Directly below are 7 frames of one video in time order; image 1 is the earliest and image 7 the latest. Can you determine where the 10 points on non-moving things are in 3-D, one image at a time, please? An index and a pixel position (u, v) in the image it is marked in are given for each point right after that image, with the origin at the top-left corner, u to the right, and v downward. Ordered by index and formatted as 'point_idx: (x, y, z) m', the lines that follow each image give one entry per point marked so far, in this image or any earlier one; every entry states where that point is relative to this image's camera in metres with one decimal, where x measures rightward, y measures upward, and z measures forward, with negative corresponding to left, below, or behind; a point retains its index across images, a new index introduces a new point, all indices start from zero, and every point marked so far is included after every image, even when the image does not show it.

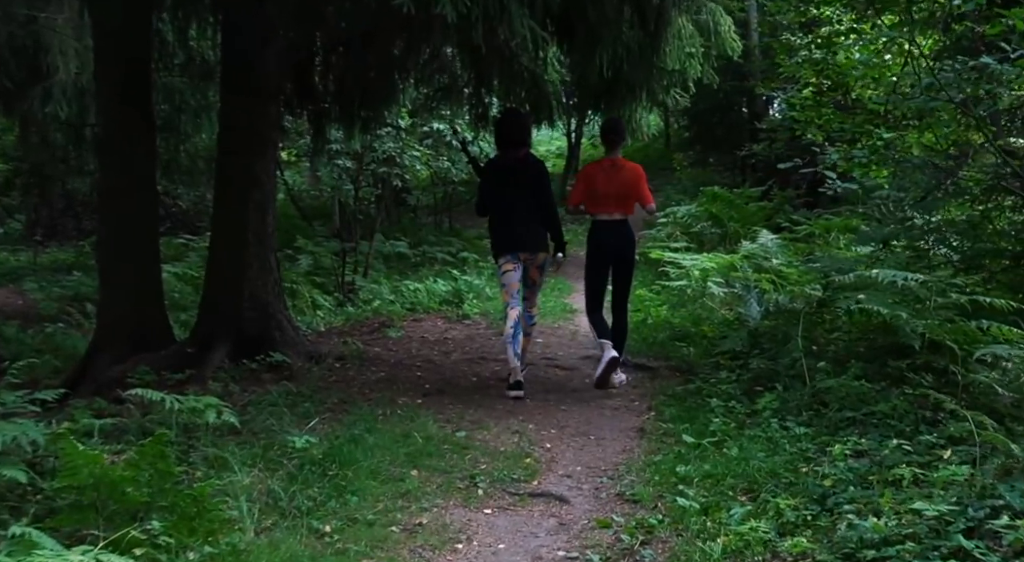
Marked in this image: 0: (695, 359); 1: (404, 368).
0: (+1.3, -0.6, +9.3) m
1: (-0.8, -0.6, +9.2) m
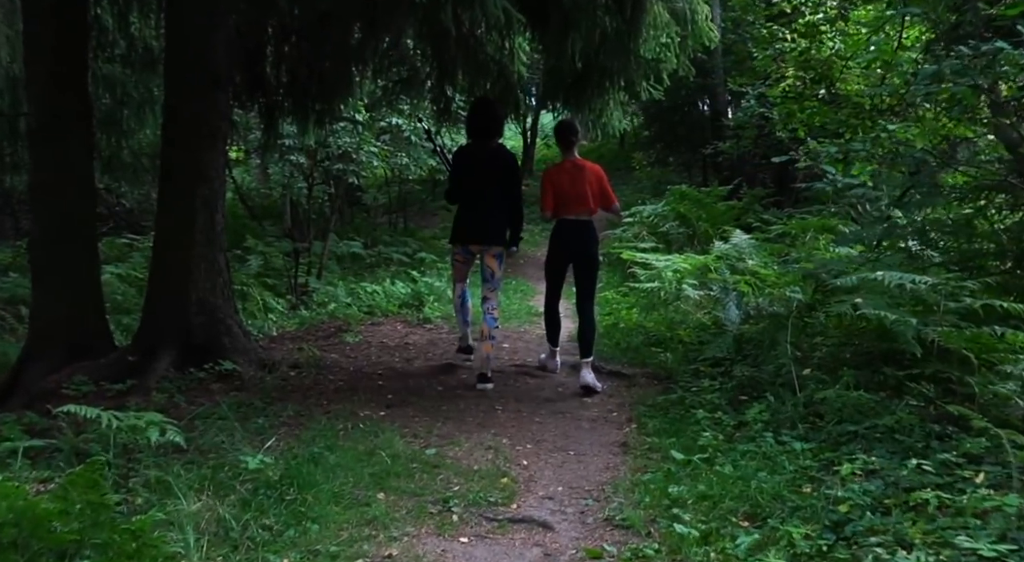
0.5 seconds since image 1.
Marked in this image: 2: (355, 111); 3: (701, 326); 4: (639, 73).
0: (+1.1, -0.6, +8.8) m
1: (-1.0, -0.6, +8.6) m
2: (-1.5, +1.6, +12.3) m
3: (+1.4, -0.3, +9.8) m
4: (+1.0, +1.6, +9.8) m
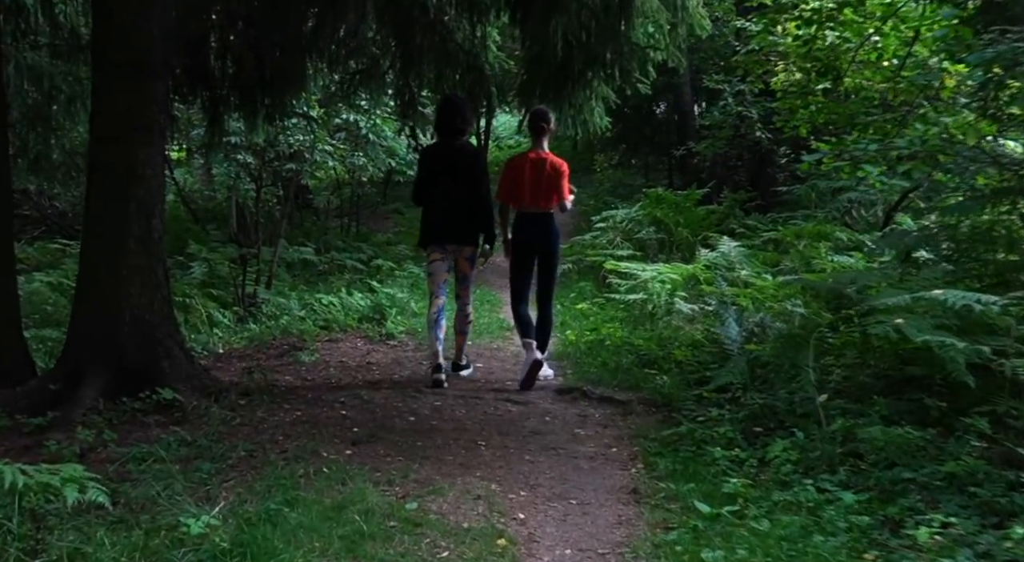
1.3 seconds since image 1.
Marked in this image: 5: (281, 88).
0: (+1.0, -0.7, +7.8) m
1: (-1.1, -0.7, +7.6) m
2: (-1.8, +1.5, +11.3) m
3: (+1.3, -0.4, +8.9) m
4: (+0.9, +1.5, +8.9) m
5: (-1.6, +1.4, +9.2) m
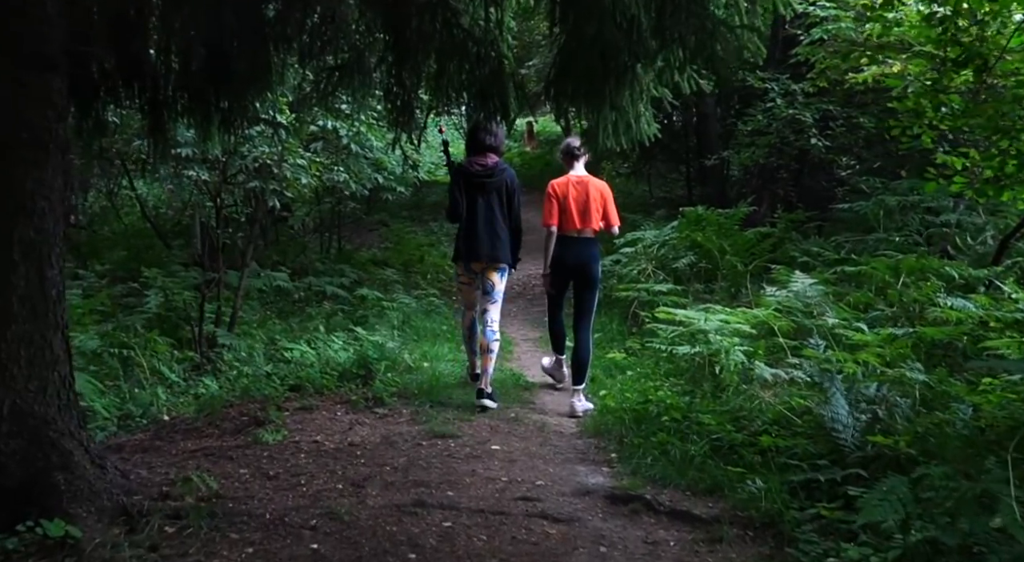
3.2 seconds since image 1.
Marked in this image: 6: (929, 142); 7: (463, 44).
0: (+1.1, -1.0, +5.6) m
1: (-0.9, -1.0, +5.4) m
2: (-1.7, +1.2, +9.1) m
3: (+1.4, -0.7, +6.7) m
4: (+1.0, +1.2, +6.7) m
5: (-1.5, +1.1, +7.0) m
6: (+2.8, +0.9, +8.5) m
7: (-0.3, +1.3, +7.2) m
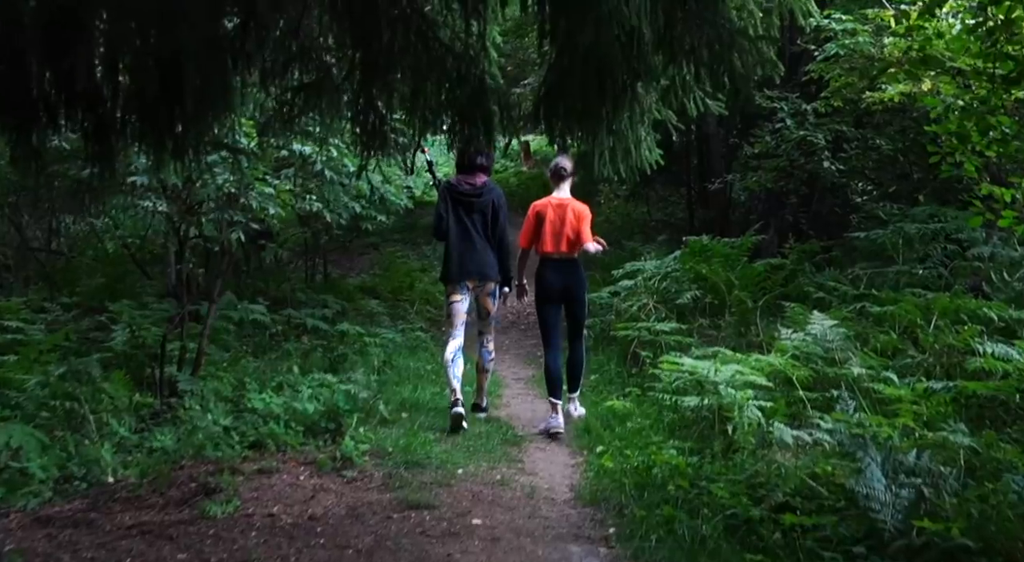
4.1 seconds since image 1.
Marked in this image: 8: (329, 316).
0: (+1.1, -1.2, +4.7) m
1: (-1.0, -1.2, +4.4) m
2: (-1.8, +0.9, +8.2) m
3: (+1.3, -1.0, +5.8) m
4: (+0.9, +0.9, +5.8) m
5: (-1.6, +0.8, +6.1) m
6: (+2.7, +0.7, +7.6) m
7: (-0.4, +1.1, +6.3) m
8: (-2.1, -0.4, +14.6) m
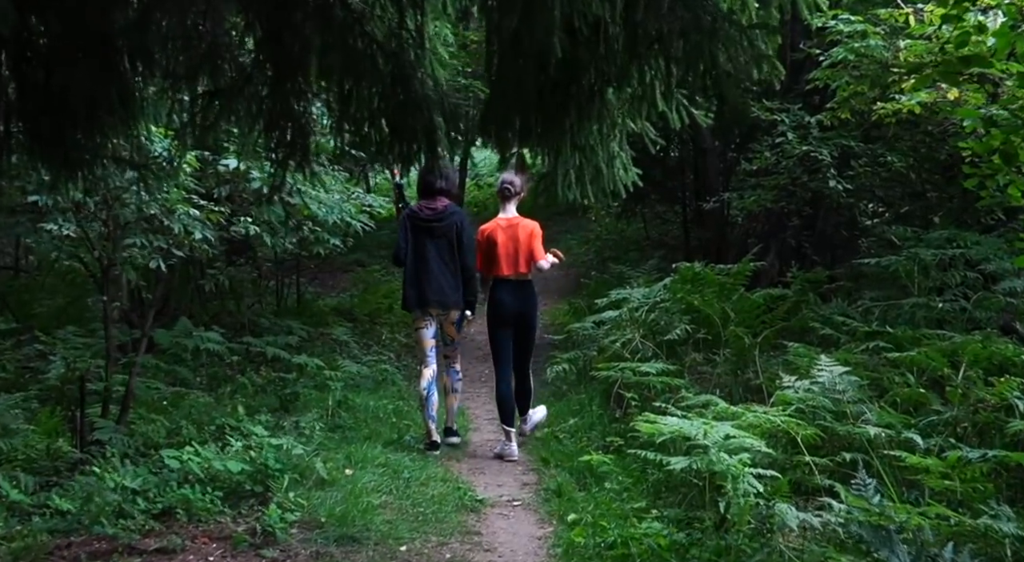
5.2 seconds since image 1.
0: (+0.8, -1.4, +3.6) m
1: (-1.2, -1.4, +3.3) m
2: (-2.0, +0.7, +7.1) m
3: (+1.1, -1.2, +4.7) m
4: (+0.7, +0.8, +4.7) m
5: (-1.8, +0.6, +5.0) m
6: (+2.4, +0.5, +6.5) m
7: (-0.6, +0.9, +5.2) m
8: (-2.3, -0.7, +13.4) m
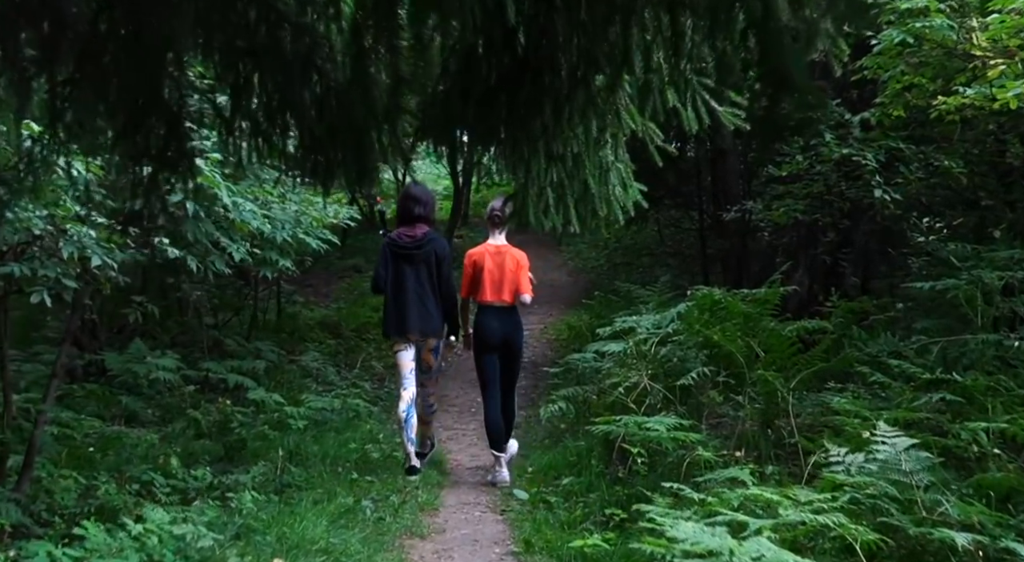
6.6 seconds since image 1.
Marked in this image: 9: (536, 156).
0: (+0.7, -1.5, +2.0) m
1: (-1.4, -1.6, +1.8) m
2: (-2.1, +0.5, +5.5) m
3: (+1.0, -1.4, +3.1) m
4: (+0.5, +0.6, +3.2) m
5: (-2.0, +0.4, +3.5) m
6: (+2.3, +0.3, +4.9) m
7: (-0.7, +0.7, +3.7) m
8: (-2.4, -0.8, +11.9) m
9: (0.0, +0.3, +3.5) m
